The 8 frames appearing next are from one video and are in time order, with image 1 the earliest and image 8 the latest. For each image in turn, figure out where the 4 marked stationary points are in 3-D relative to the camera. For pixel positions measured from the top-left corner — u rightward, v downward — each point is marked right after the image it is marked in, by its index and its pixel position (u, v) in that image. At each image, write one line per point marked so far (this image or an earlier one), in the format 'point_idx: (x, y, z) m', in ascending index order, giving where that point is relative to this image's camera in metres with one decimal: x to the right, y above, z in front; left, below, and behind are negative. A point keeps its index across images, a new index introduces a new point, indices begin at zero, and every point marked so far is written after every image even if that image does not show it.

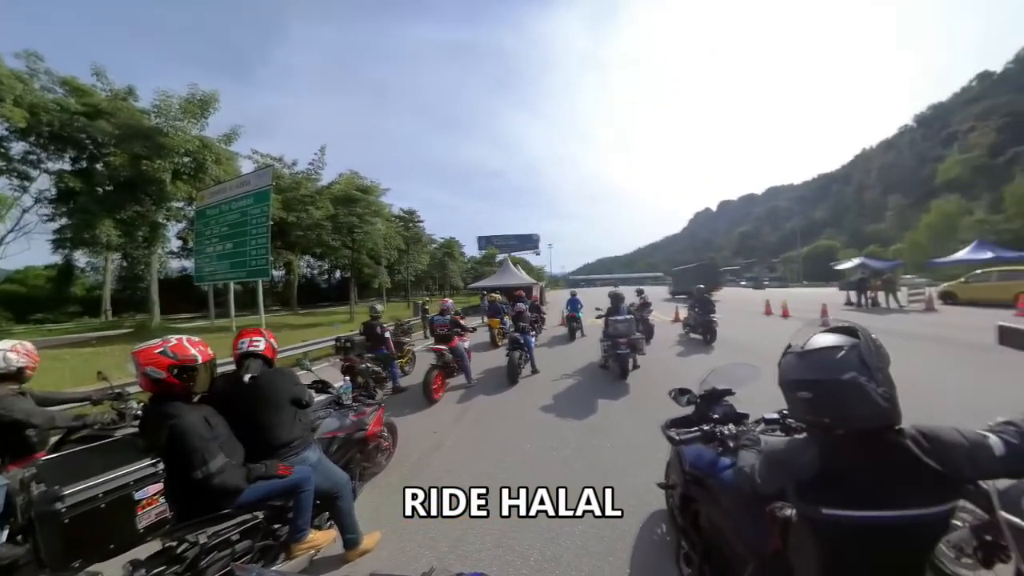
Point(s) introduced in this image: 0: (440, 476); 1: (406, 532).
0: (-0.7, -1.7, +3.5) m
1: (-0.8, -2.0, +3.0) m
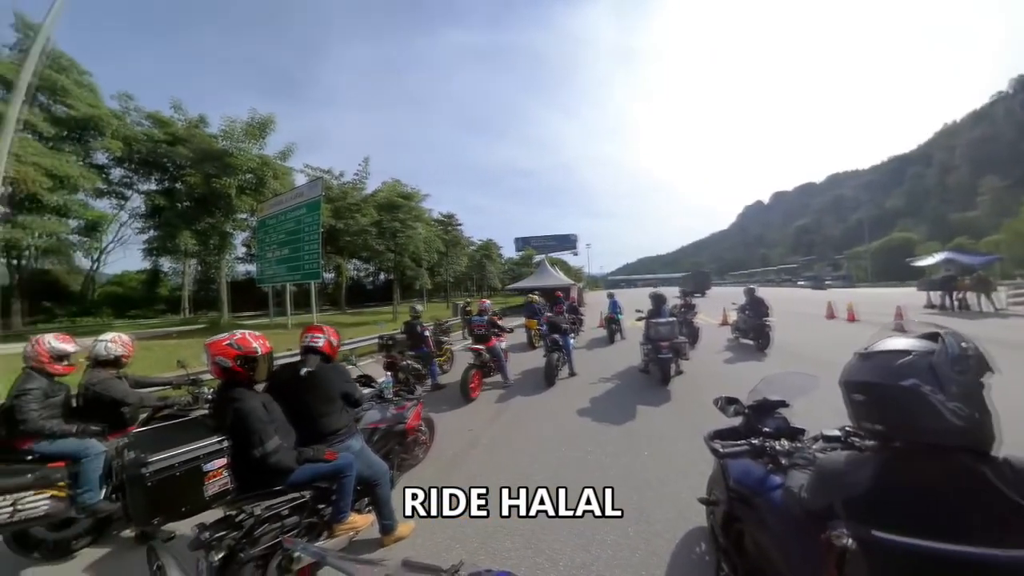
0: (-0.4, -1.7, +3.5) m
1: (-0.6, -2.0, +3.1) m
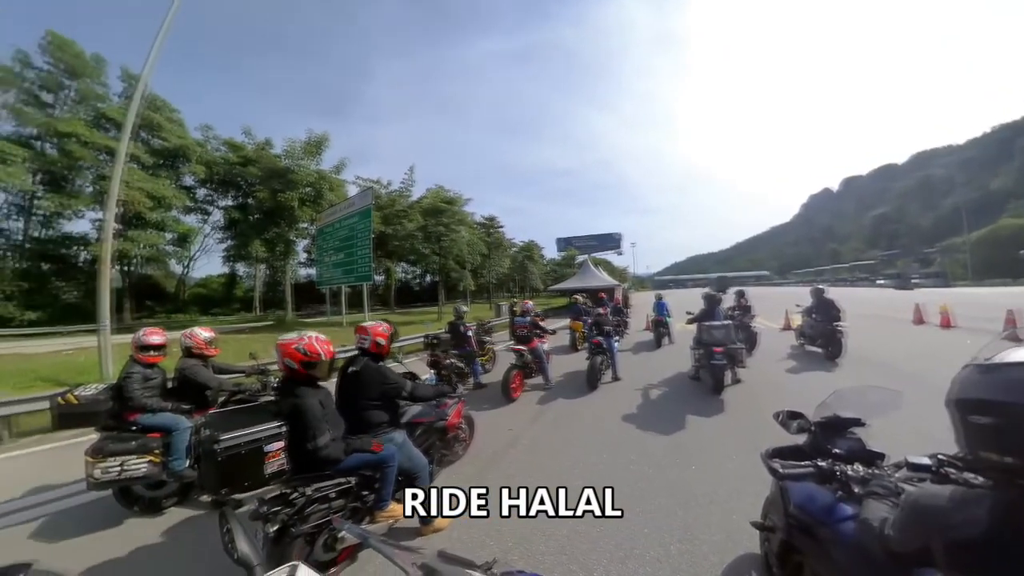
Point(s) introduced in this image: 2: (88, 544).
0: (0.0, -1.8, +3.6) m
1: (-0.3, -2.0, +3.2) m
2: (-2.7, -1.5, +2.3) m
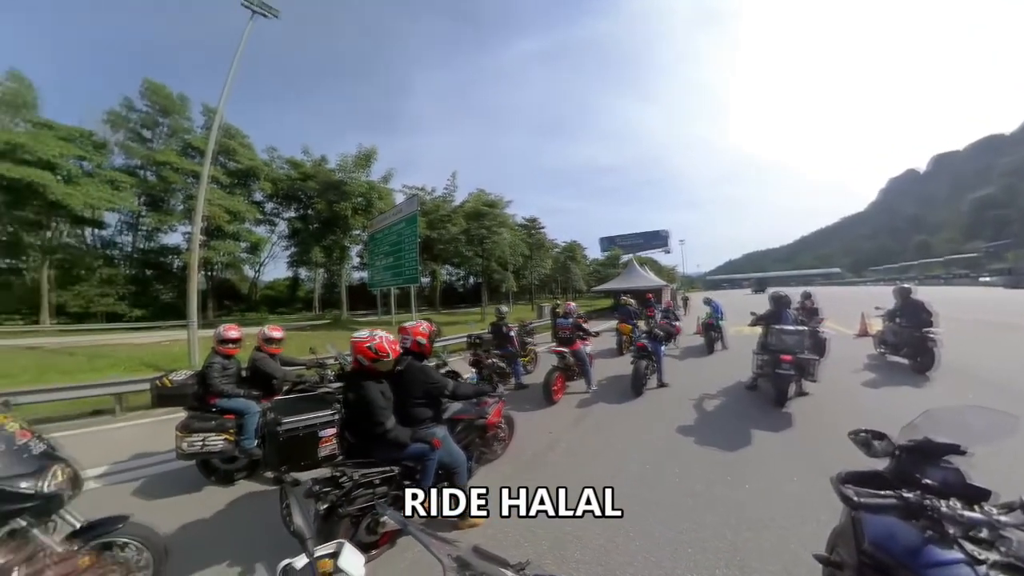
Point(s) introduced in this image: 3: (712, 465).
0: (+0.4, -1.8, +3.5) m
1: (0.0, -2.0, +3.2) m
2: (-2.5, -1.6, +2.7) m
3: (+1.8, -1.6, +3.4) m
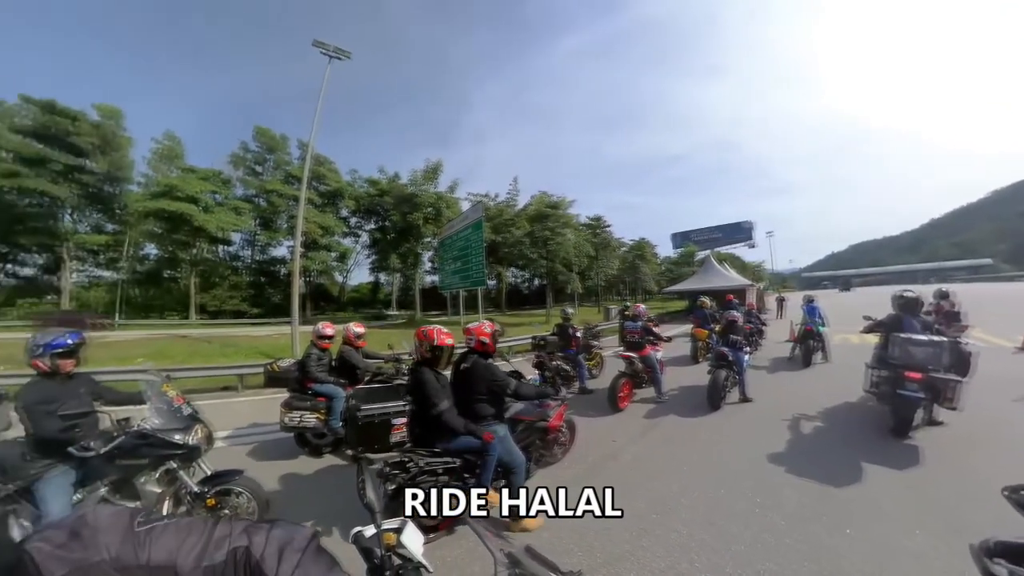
0: (+0.9, -1.8, +3.3) m
1: (+0.5, -2.0, +3.1) m
2: (-2.1, -1.6, +3.4) m
3: (+2.2, -1.6, +2.8) m
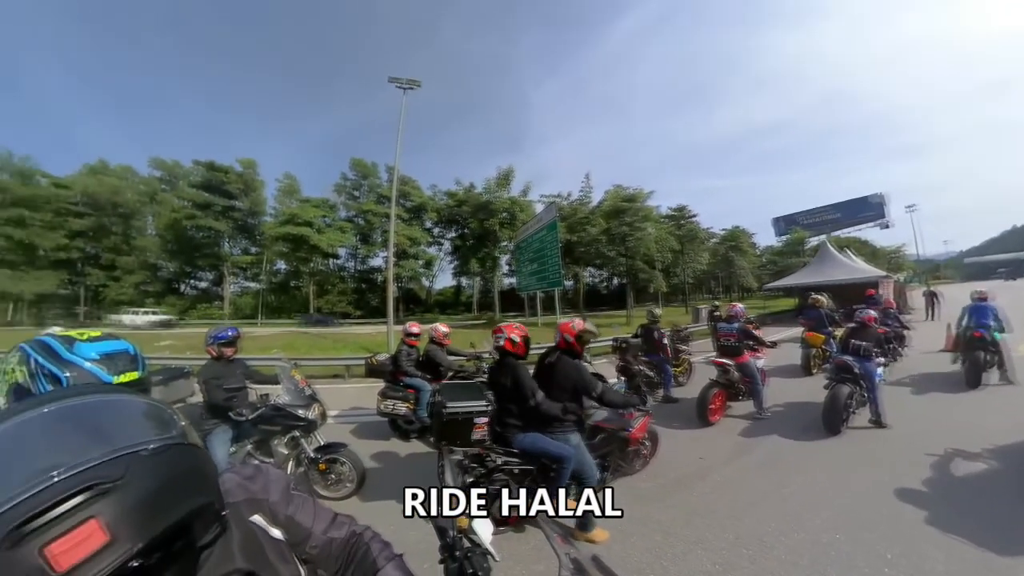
0: (+1.5, -1.8, +2.9) m
1: (+1.0, -2.0, +2.9) m
2: (-1.4, -1.6, +3.9) m
3: (+2.6, -1.6, +2.0) m
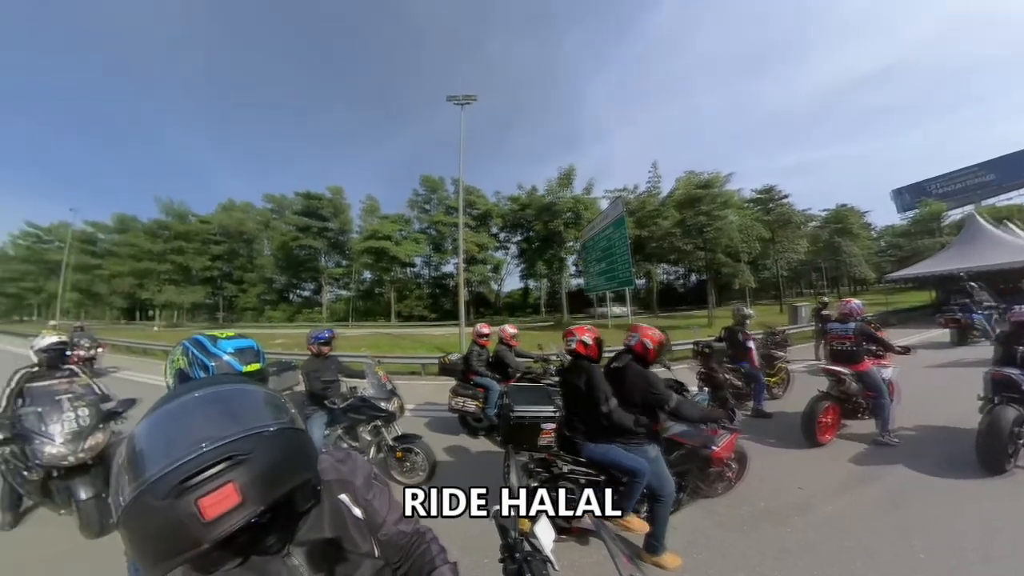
0: (+1.9, -1.7, +2.4) m
1: (+1.4, -2.0, +2.5) m
2: (-0.6, -1.7, +4.2) m
3: (+2.6, -1.5, +1.3) m
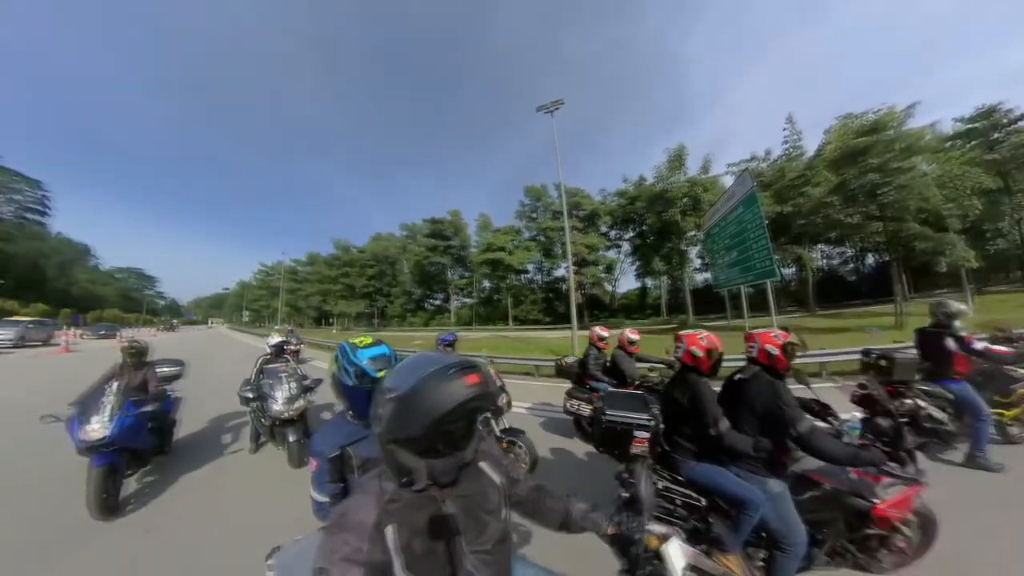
0: (+2.1, -1.6, +1.4) m
1: (+1.7, -1.9, +1.7) m
2: (+0.8, -1.7, +4.1) m
3: (+2.3, -1.3, +0.1) m
